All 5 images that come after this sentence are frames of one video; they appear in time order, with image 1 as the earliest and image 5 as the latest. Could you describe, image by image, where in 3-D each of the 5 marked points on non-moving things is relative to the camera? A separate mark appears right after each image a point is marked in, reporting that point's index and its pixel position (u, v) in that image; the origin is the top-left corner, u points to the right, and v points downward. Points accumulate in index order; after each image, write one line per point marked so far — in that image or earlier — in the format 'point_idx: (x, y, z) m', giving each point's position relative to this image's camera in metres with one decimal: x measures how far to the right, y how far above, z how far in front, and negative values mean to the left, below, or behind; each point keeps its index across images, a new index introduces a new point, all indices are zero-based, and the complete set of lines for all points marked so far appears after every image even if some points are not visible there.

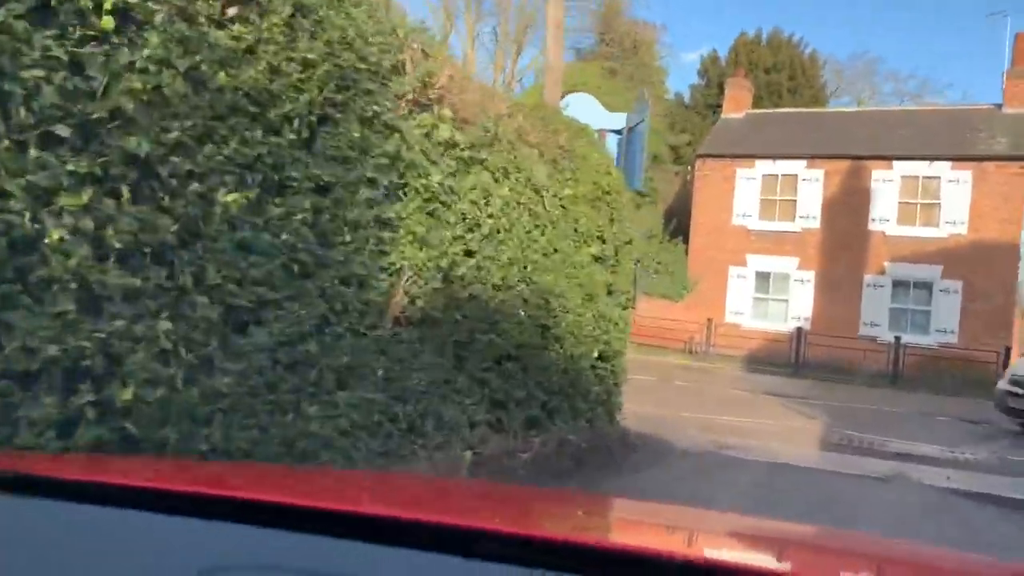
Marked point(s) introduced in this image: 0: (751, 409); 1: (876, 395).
0: (+4.1, -2.1, +14.6) m
1: (+8.0, -2.4, +18.3) m
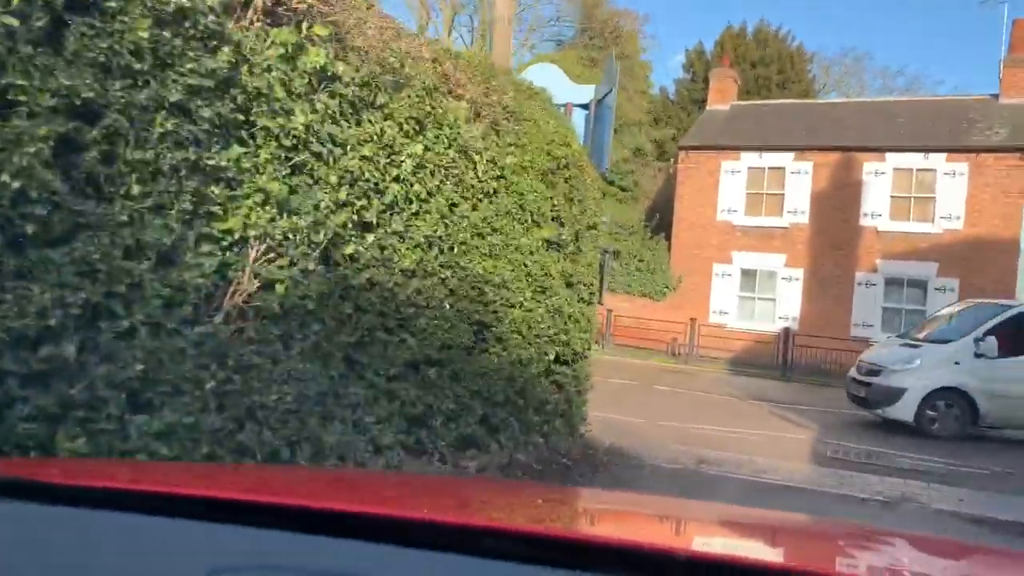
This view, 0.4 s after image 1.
0: (+3.5, -2.0, +13.3) m
1: (+7.3, -2.4, +17.1) m
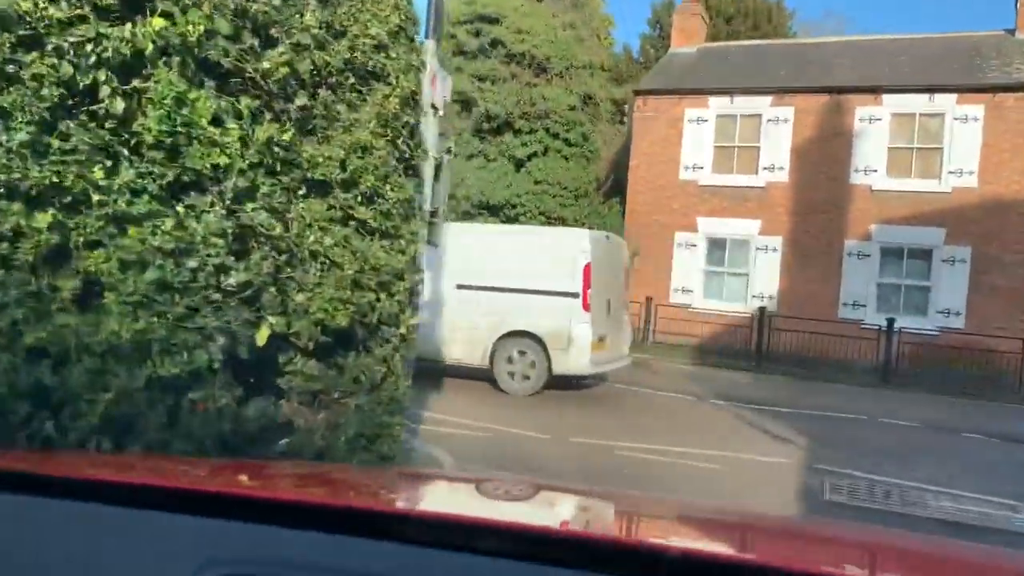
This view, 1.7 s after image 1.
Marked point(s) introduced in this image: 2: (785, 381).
0: (+2.0, -1.5, +9.4) m
1: (+5.7, -1.8, +13.3) m
2: (+4.9, -1.7, +15.3) m
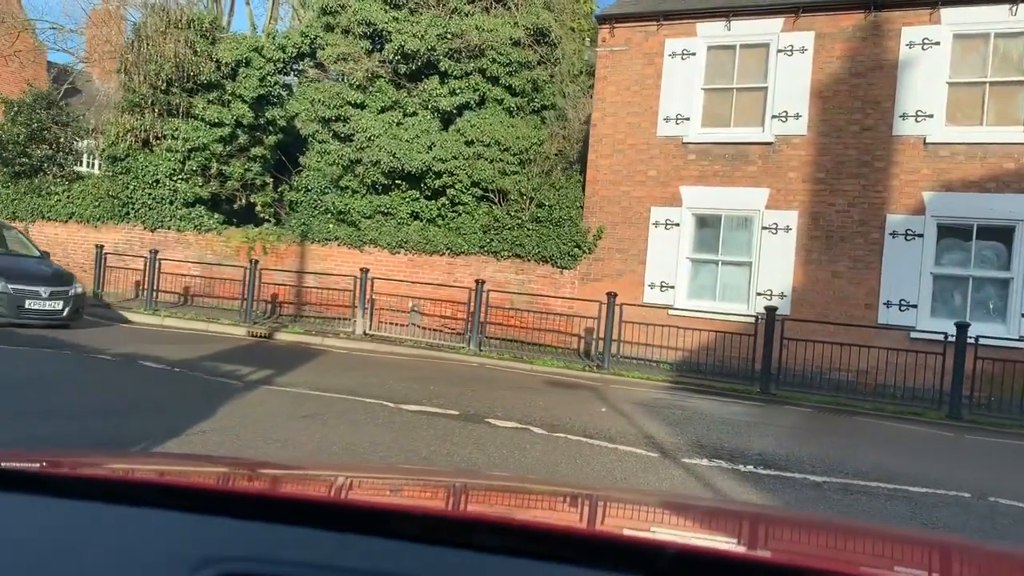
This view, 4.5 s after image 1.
0: (+0.6, -1.3, +4.3) m
1: (+4.3, -1.7, +8.3) m
2: (+3.5, -1.5, +10.2) m
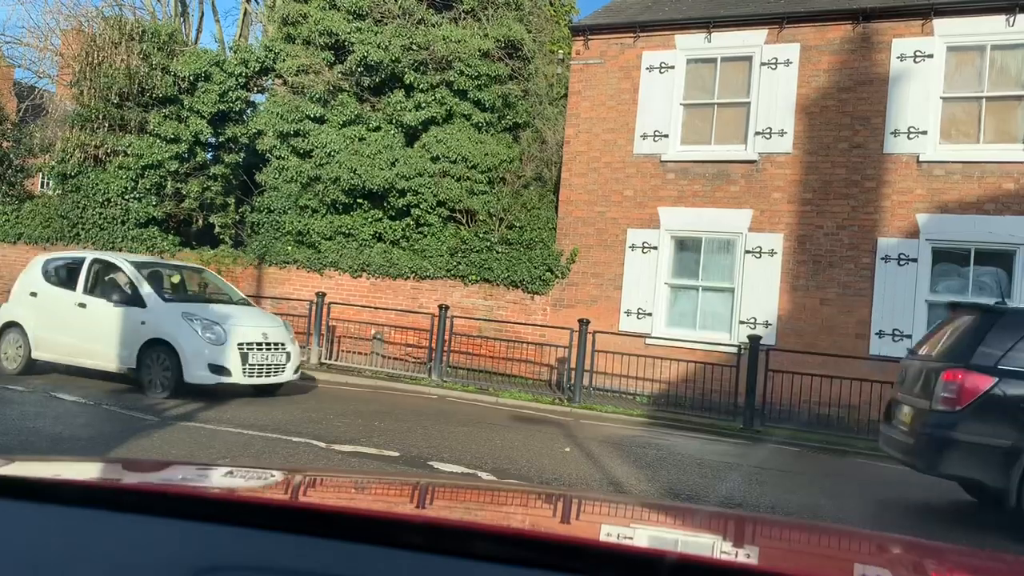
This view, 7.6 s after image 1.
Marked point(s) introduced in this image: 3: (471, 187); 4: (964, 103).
0: (+0.2, -1.4, +3.3) m
1: (+3.9, -1.9, +7.3) m
2: (+3.1, -1.8, +9.3) m
3: (-0.7, +1.7, +14.2) m
4: (+6.1, +2.5, +11.5) m
